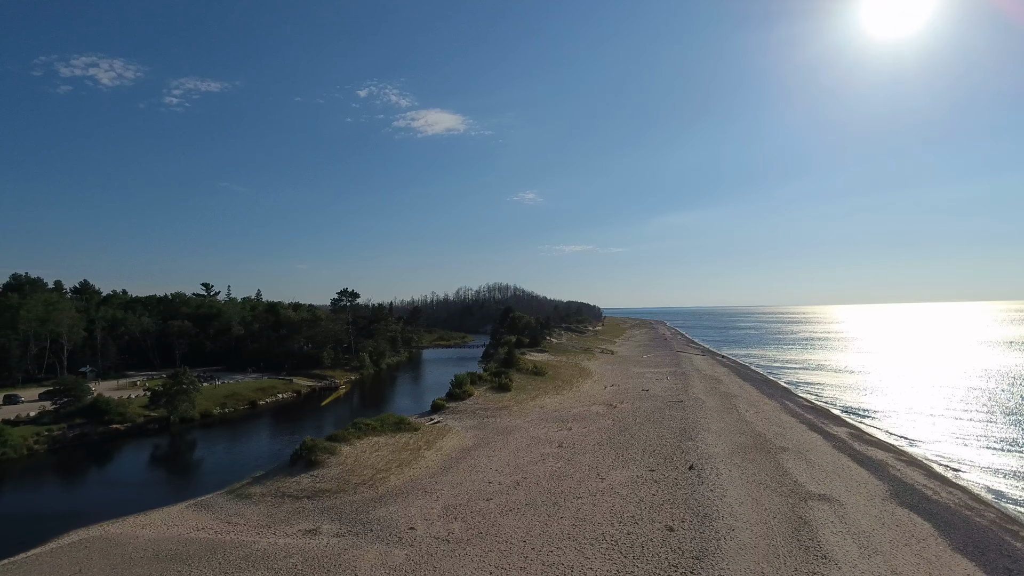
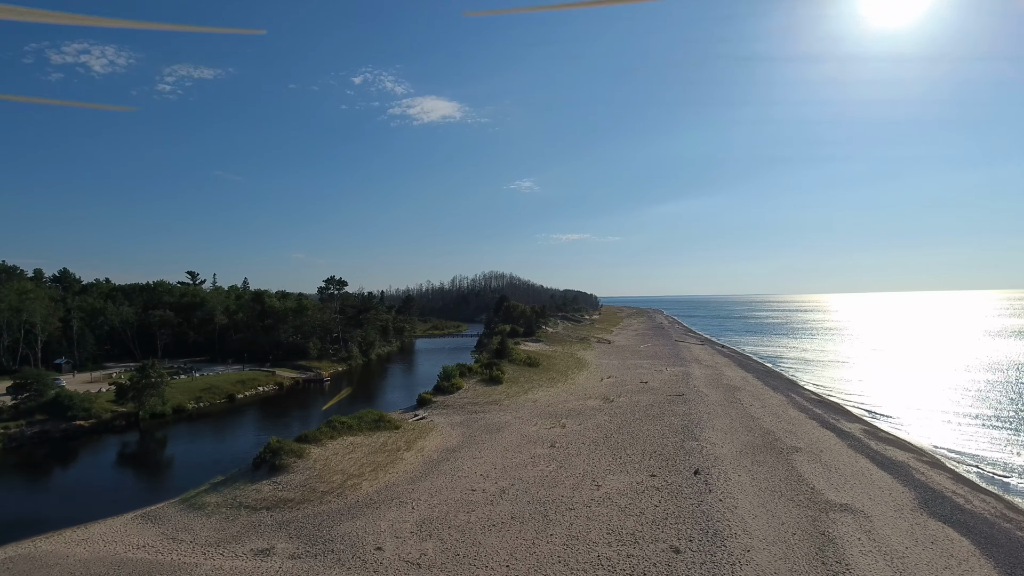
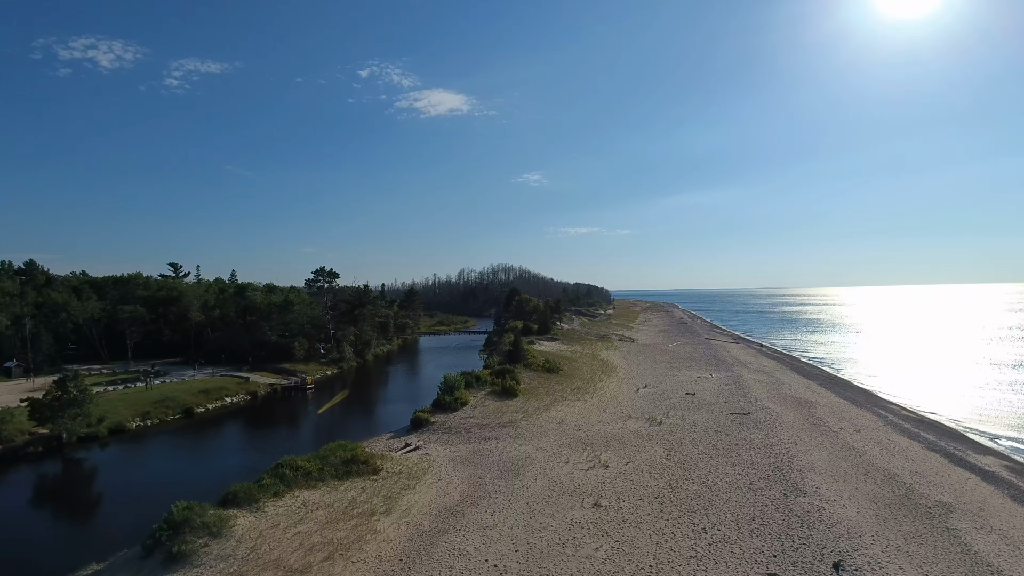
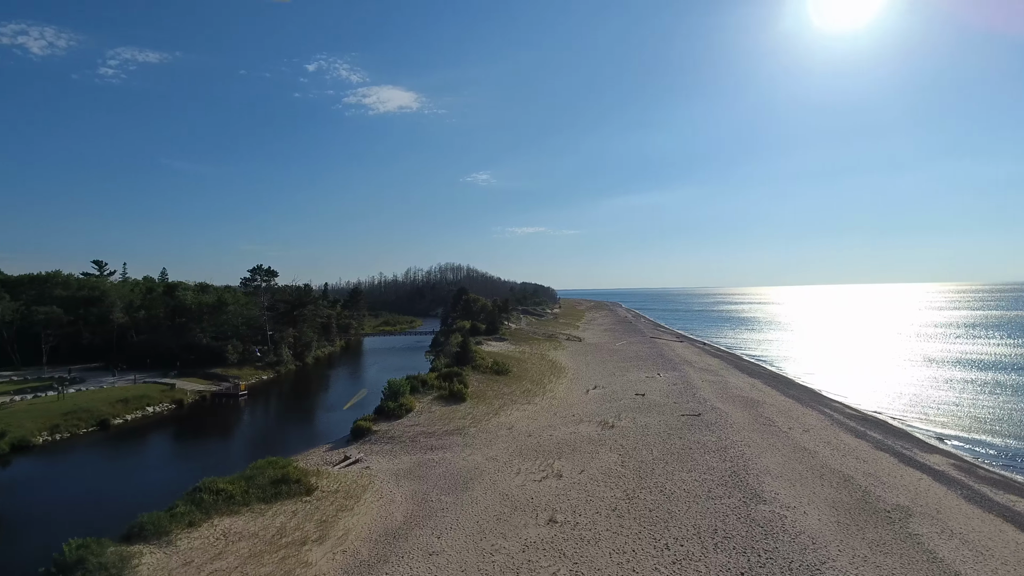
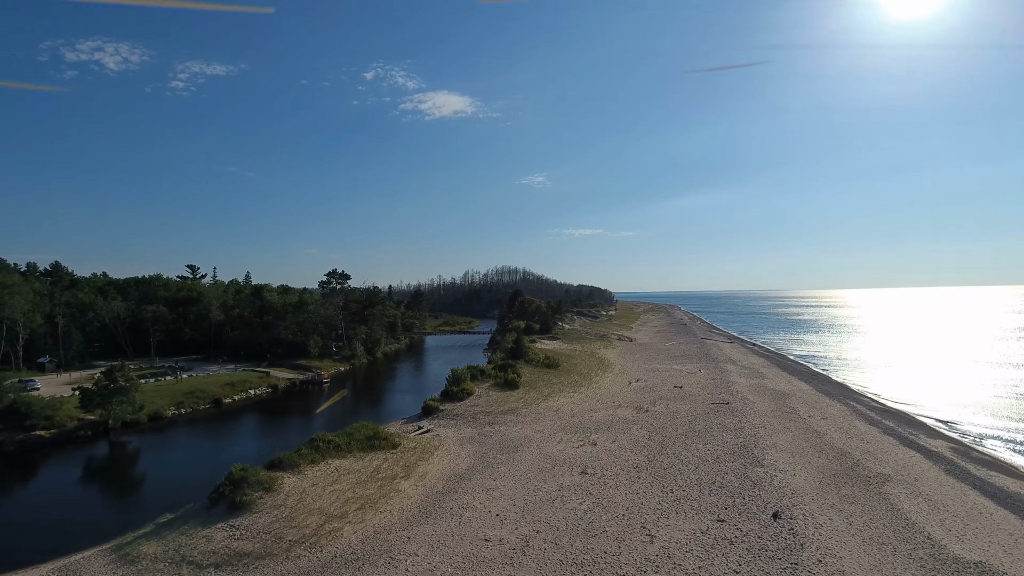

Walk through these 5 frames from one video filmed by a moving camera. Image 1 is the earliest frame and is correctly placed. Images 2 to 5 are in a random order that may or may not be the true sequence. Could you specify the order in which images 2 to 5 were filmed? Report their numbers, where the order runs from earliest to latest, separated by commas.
2, 5, 3, 4
